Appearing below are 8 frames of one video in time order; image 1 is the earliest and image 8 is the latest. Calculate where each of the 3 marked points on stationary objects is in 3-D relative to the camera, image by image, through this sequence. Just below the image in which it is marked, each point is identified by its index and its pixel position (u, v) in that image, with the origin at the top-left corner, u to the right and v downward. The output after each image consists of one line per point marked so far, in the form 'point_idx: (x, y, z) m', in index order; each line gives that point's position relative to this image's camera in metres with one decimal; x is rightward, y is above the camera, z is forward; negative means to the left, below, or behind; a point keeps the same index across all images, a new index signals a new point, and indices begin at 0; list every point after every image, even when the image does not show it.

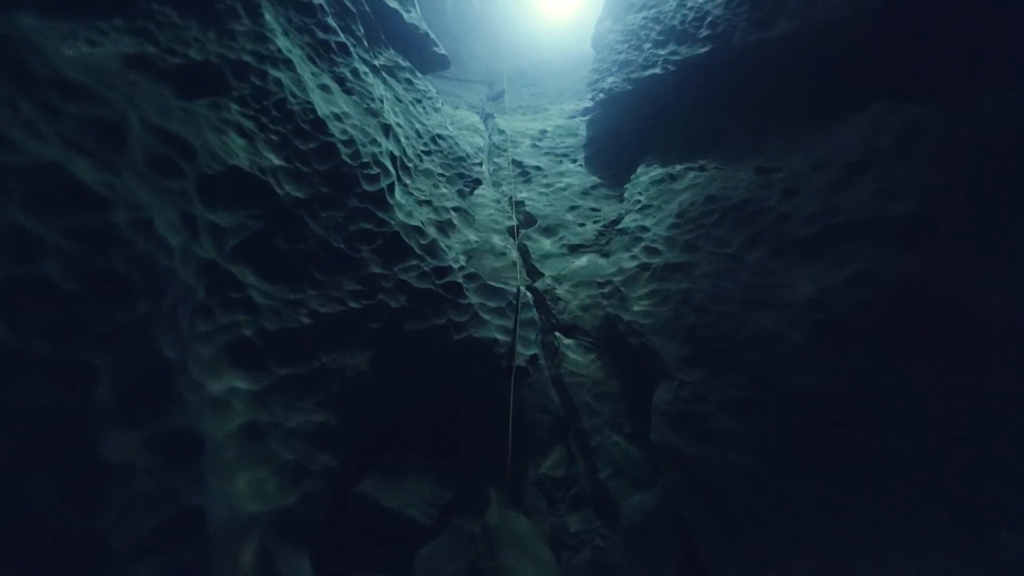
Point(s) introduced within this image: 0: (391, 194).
0: (-1.1, +0.8, +3.8) m
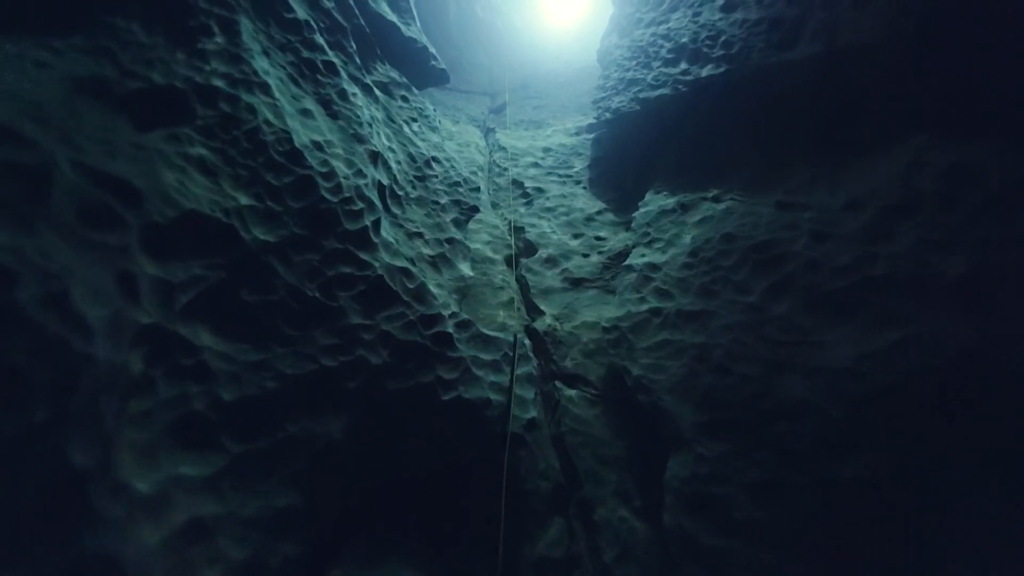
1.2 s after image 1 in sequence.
0: (-1.1, +0.4, +3.4) m
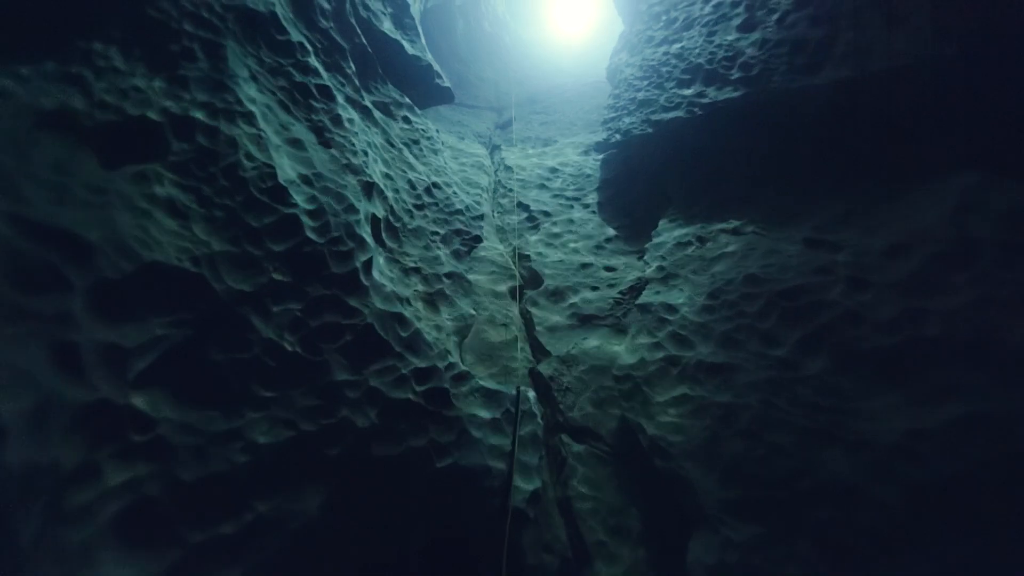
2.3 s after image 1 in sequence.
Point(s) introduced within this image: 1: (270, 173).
0: (-1.0, +0.1, +3.1) m
1: (-1.6, +0.8, +2.9) m
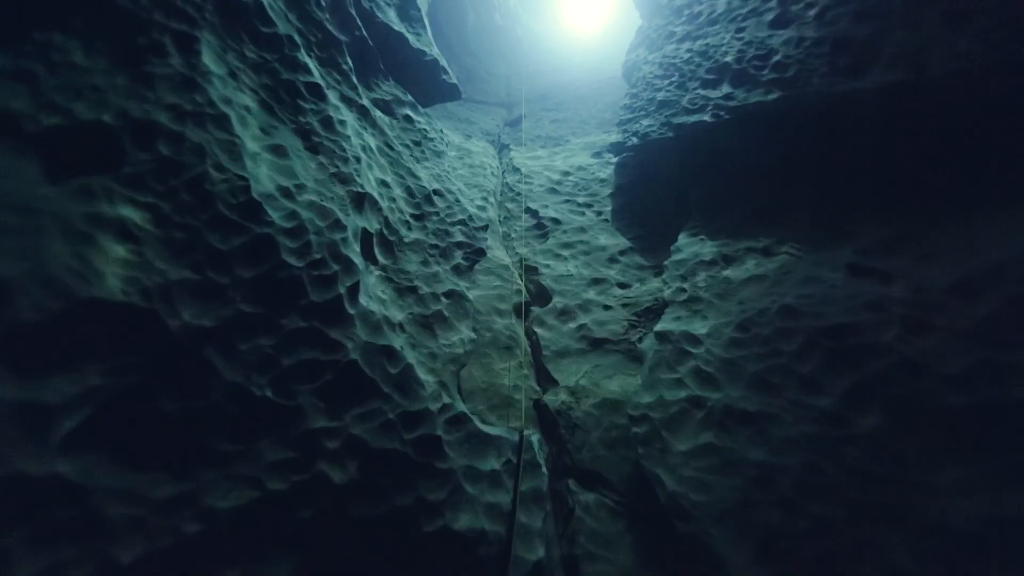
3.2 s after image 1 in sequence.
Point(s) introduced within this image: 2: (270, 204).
0: (-1.0, -0.1, +2.8) m
1: (-1.6, +0.6, +2.5) m
2: (-1.5, +0.5, +2.6) m
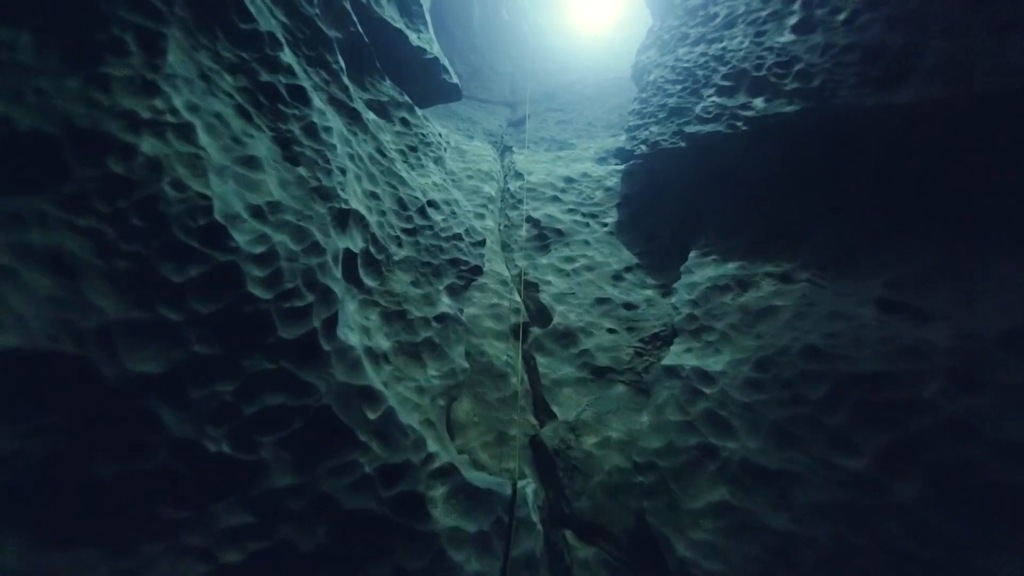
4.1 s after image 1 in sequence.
0: (-1.0, -0.3, +2.5) m
1: (-1.6, +0.4, +2.2) m
2: (-1.5, +0.3, +2.3) m
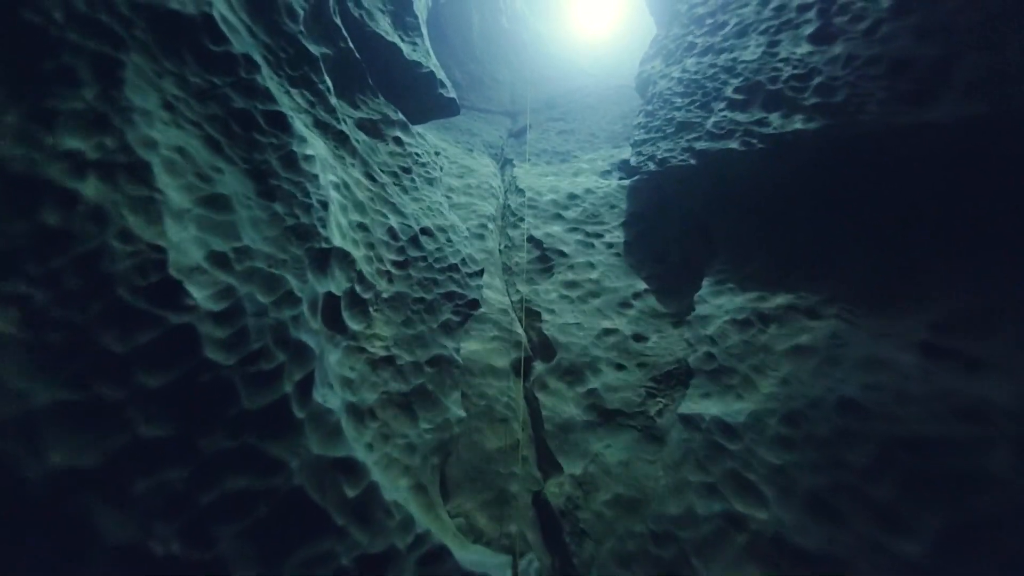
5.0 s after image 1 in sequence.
0: (-1.1, -0.6, +2.2) m
1: (-1.6, +0.1, +2.0) m
2: (-1.5, 0.0, +2.0) m
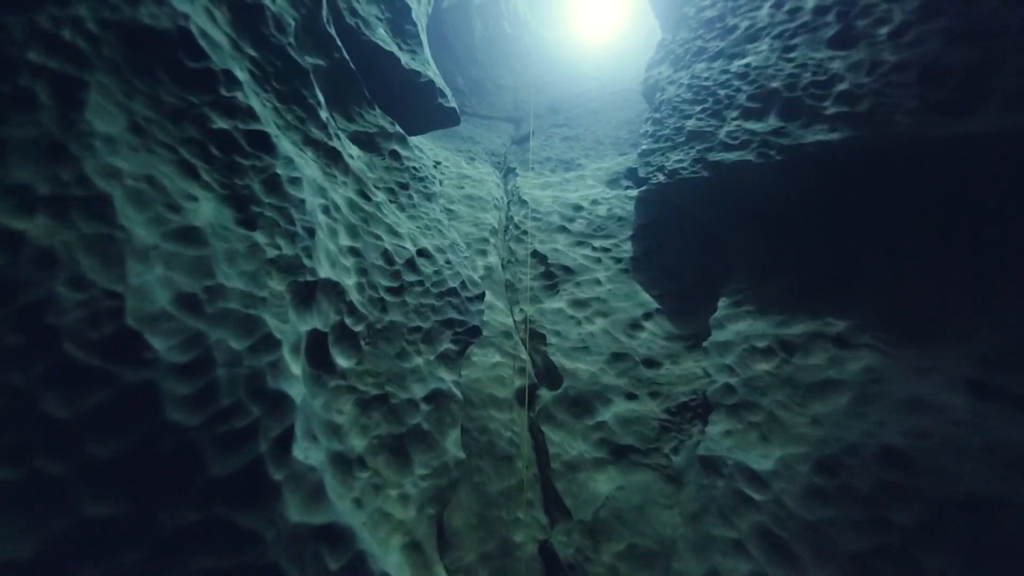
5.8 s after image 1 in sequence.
0: (-1.0, -0.8, +2.0) m
1: (-1.6, -0.1, +1.7) m
2: (-1.5, -0.2, +1.8) m
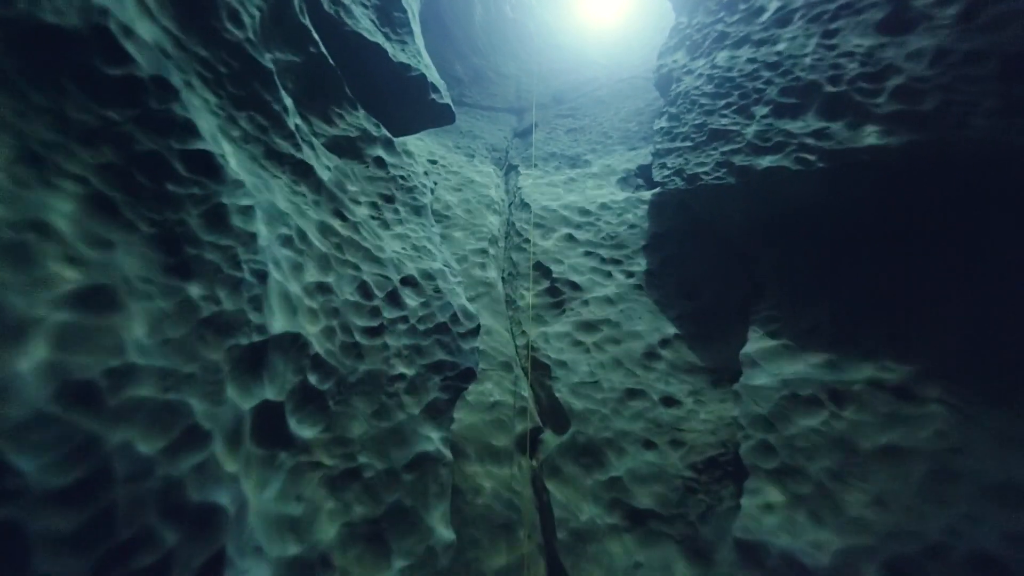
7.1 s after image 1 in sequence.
0: (-1.1, -1.1, +1.5) m
1: (-1.7, -0.4, +1.3) m
2: (-1.5, -0.5, +1.4) m
